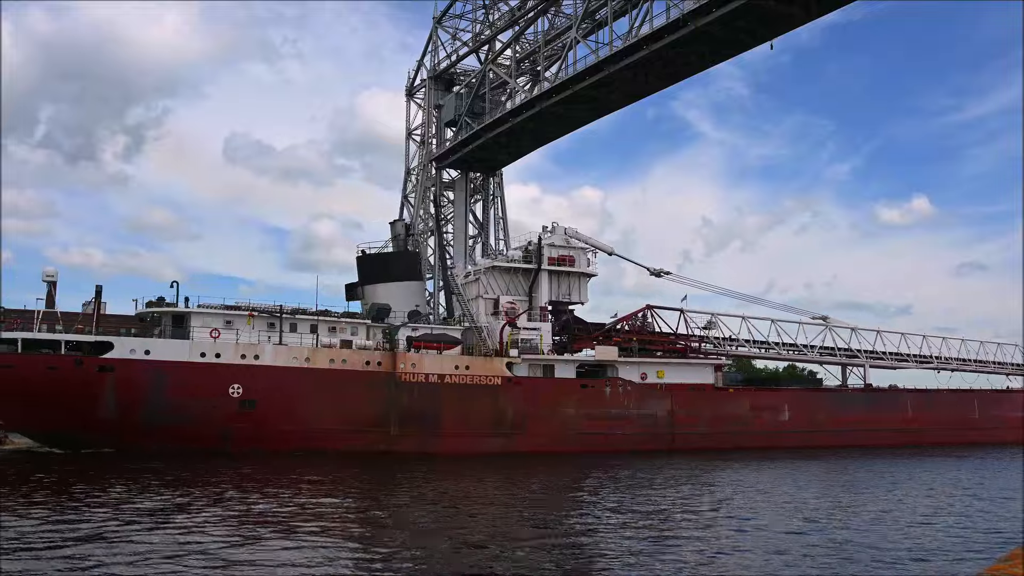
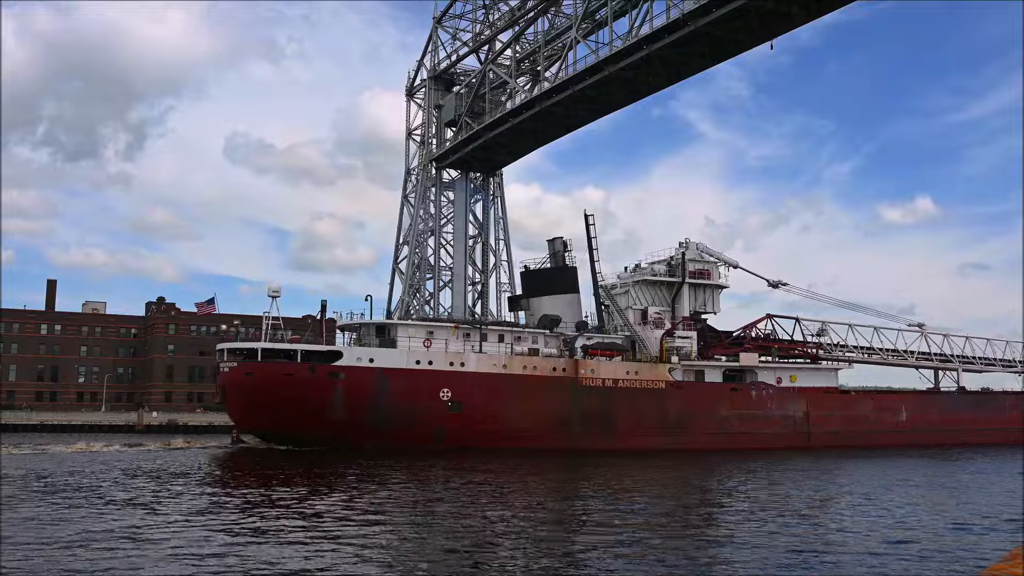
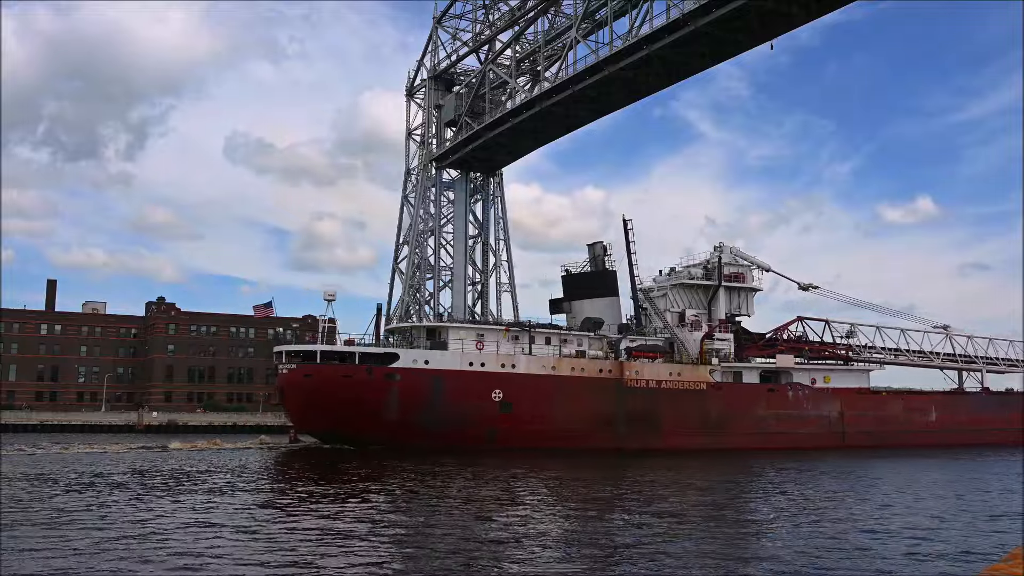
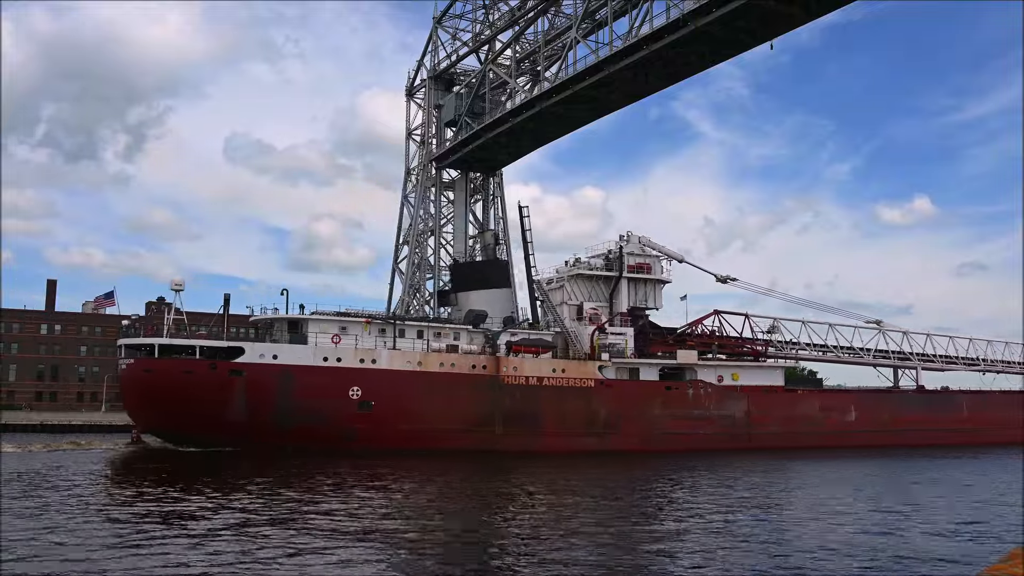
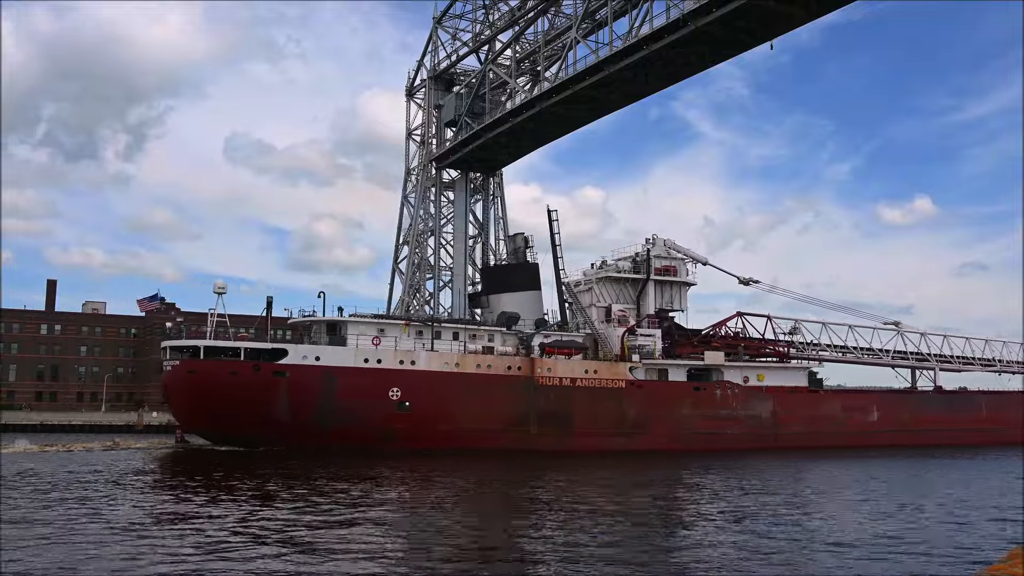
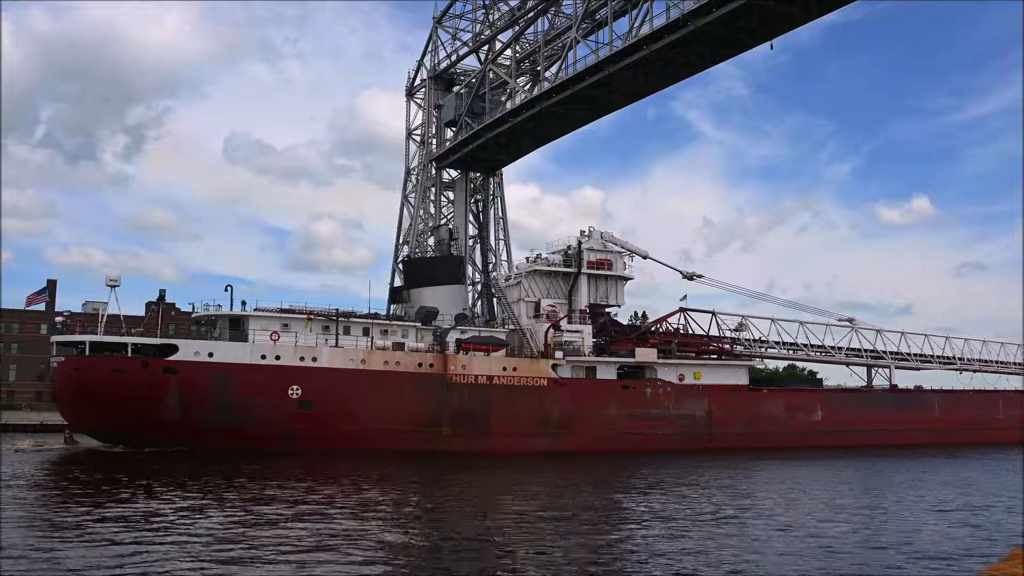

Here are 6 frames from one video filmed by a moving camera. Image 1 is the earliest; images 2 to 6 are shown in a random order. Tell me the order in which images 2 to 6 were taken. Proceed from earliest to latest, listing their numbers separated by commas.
6, 4, 5, 2, 3
